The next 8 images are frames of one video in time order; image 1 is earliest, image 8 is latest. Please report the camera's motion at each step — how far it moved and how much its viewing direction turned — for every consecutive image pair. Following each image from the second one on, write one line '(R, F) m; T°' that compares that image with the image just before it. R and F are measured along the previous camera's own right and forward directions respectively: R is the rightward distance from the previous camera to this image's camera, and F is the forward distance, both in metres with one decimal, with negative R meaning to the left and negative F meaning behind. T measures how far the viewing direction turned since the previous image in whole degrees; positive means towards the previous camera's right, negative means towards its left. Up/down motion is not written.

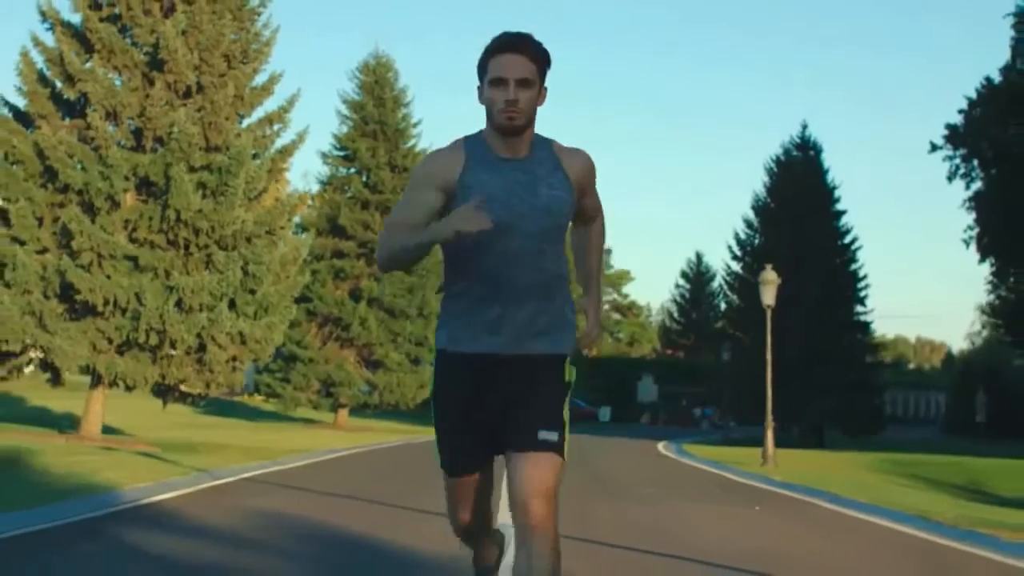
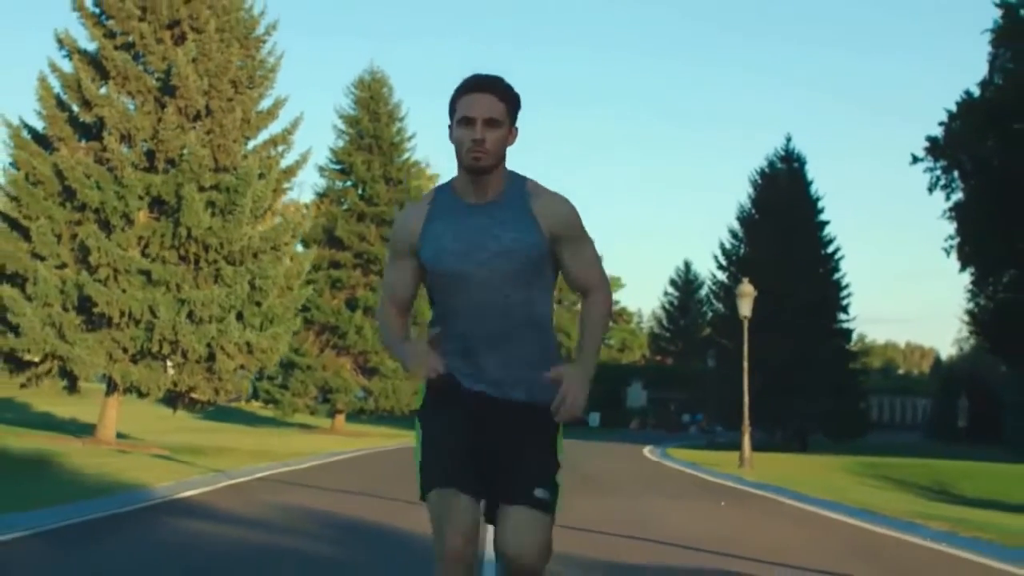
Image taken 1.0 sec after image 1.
(0.0, -1.8) m; 0°
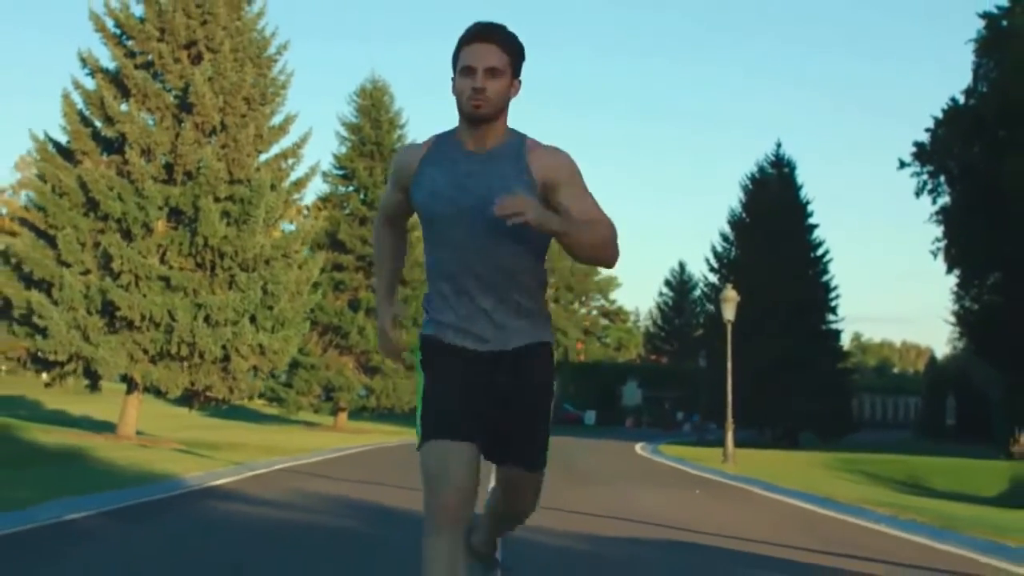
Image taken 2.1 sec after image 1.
(0.0, -2.0) m; 0°
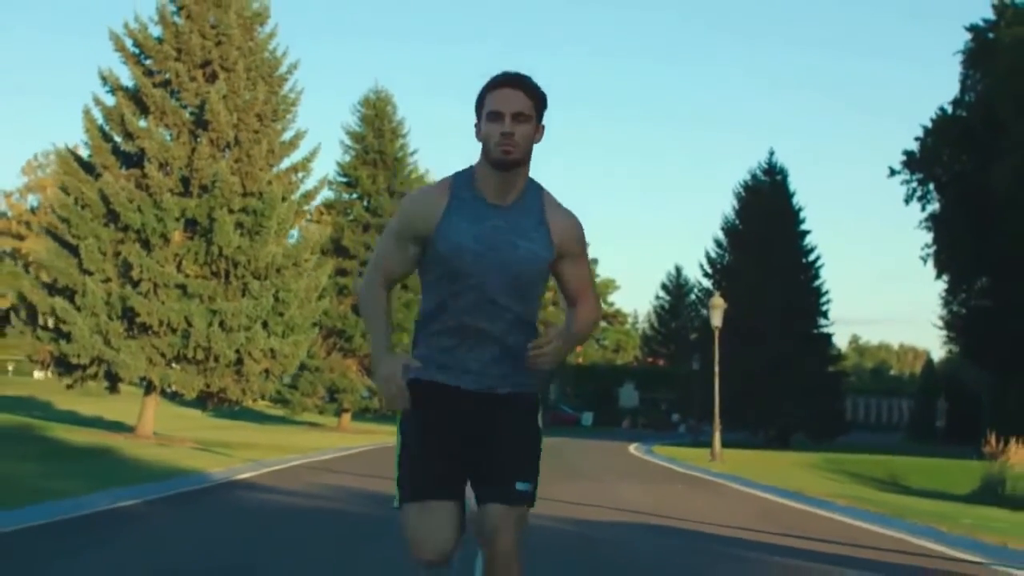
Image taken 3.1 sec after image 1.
(0.0, -1.8) m; 0°
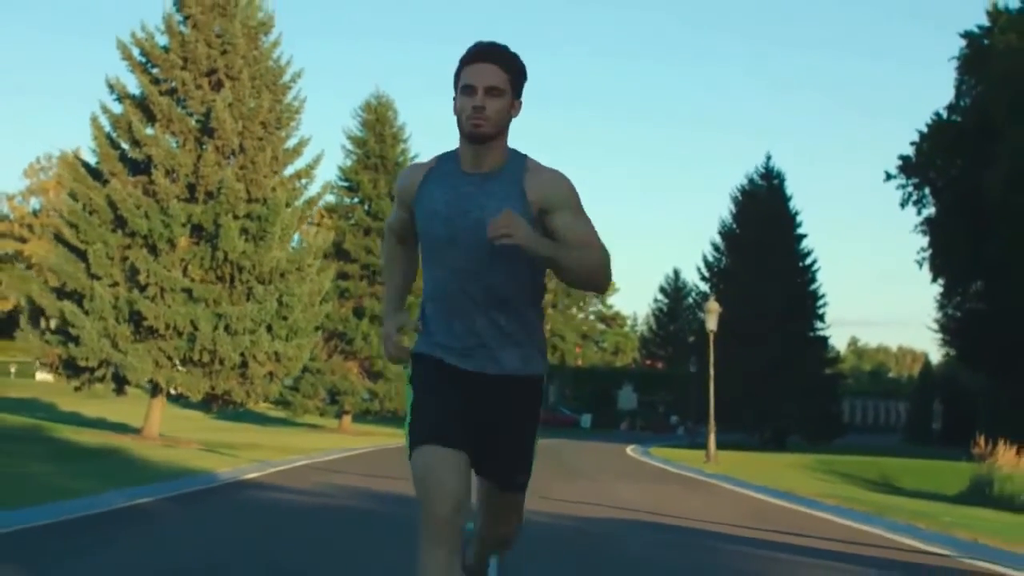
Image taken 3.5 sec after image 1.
(0.0, -0.7) m; 0°
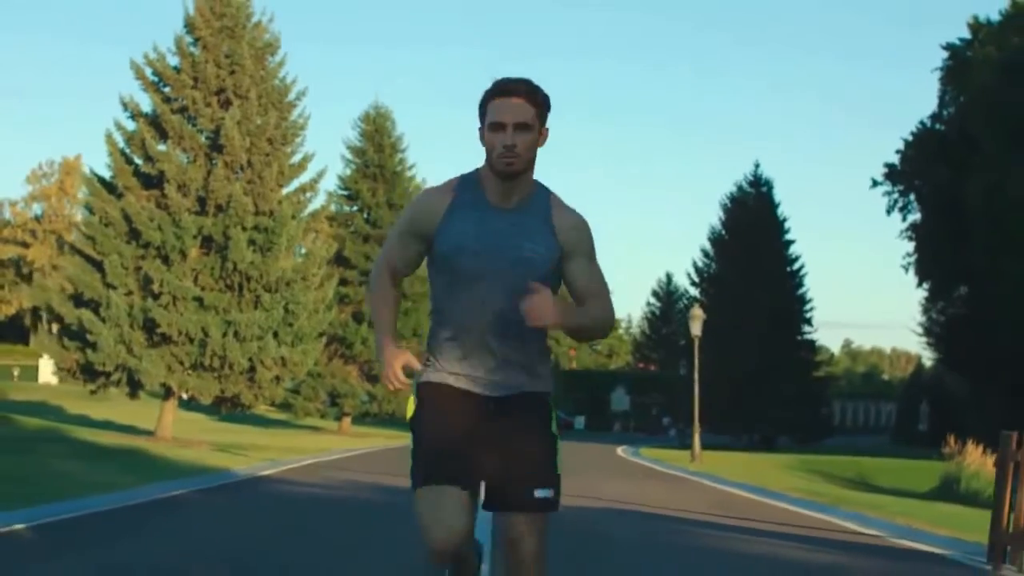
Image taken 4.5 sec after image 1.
(0.0, -1.9) m; 0°
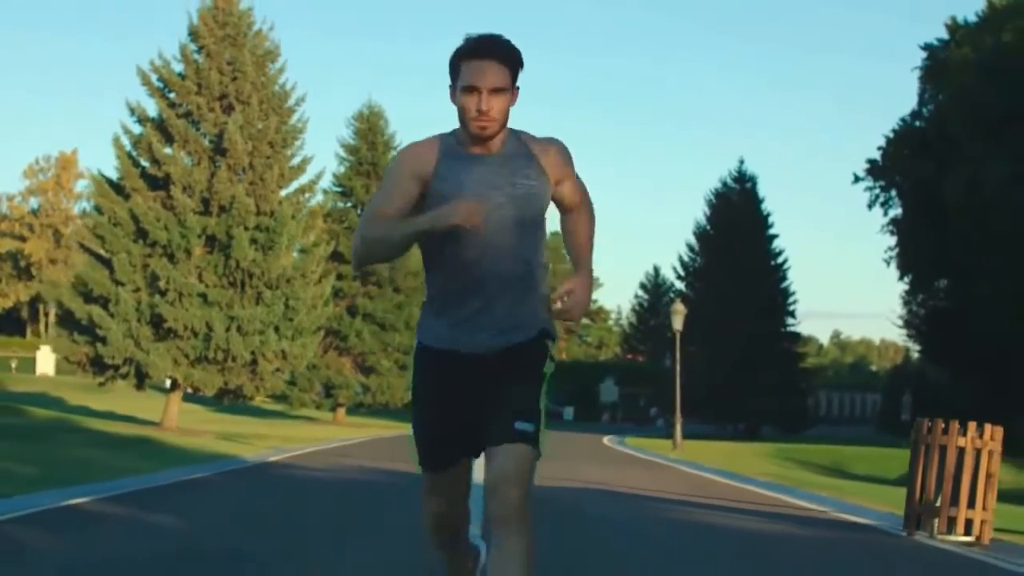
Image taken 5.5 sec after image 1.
(0.0, -1.8) m; 0°
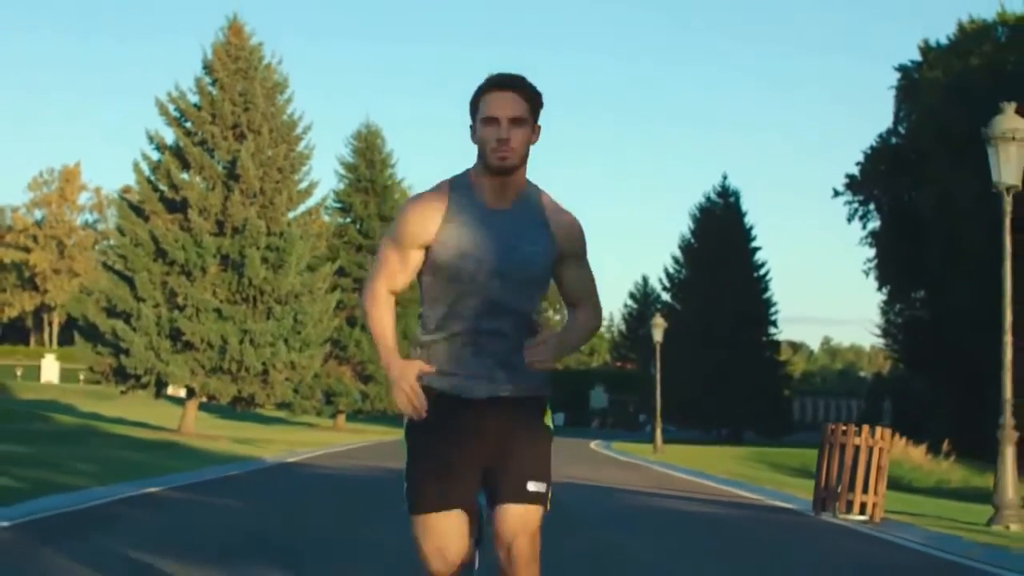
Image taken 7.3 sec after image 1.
(0.0, -3.1) m; 0°
